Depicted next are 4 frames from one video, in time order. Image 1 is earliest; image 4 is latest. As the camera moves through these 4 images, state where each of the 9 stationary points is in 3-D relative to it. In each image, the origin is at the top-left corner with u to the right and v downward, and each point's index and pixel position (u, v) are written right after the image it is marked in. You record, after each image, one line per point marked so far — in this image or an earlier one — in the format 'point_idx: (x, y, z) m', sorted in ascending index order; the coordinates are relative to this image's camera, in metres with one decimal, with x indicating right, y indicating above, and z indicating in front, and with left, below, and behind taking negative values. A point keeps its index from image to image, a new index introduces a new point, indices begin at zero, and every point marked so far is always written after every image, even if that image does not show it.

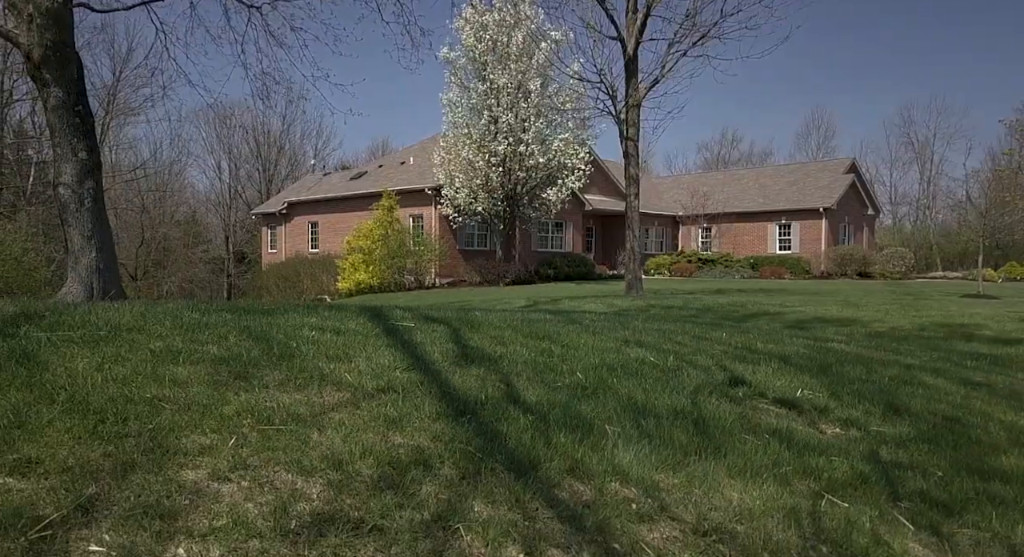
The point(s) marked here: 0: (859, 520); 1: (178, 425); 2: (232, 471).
0: (+1.6, -1.1, +3.1) m
1: (-1.2, -0.5, +2.5) m
2: (-0.9, -0.6, +2.3) m
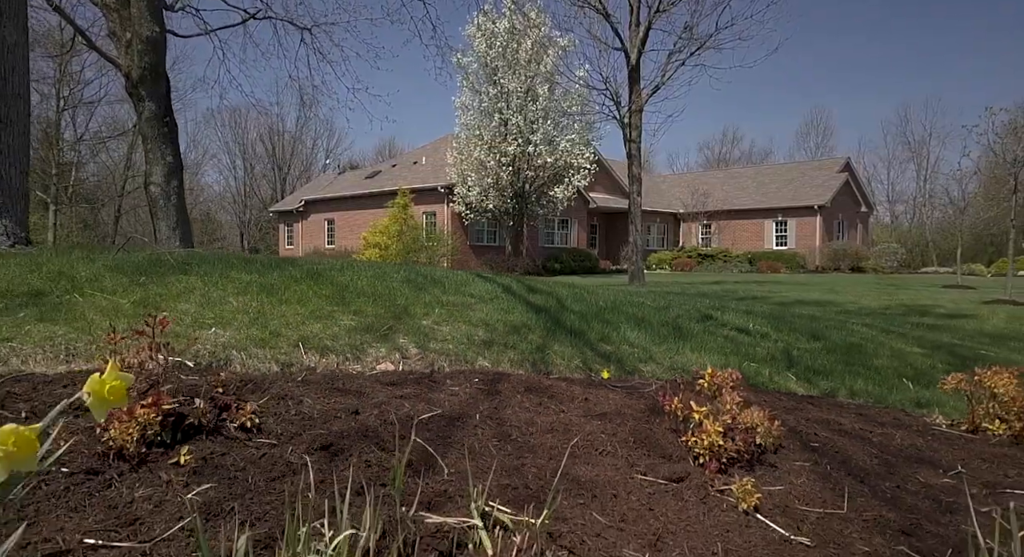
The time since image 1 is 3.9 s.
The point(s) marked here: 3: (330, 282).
0: (+2.0, -0.8, +5.5) m
1: (-0.7, -0.2, +4.9) m
2: (-0.5, -0.3, +4.7) m
3: (-1.3, 0.0, +4.9) m
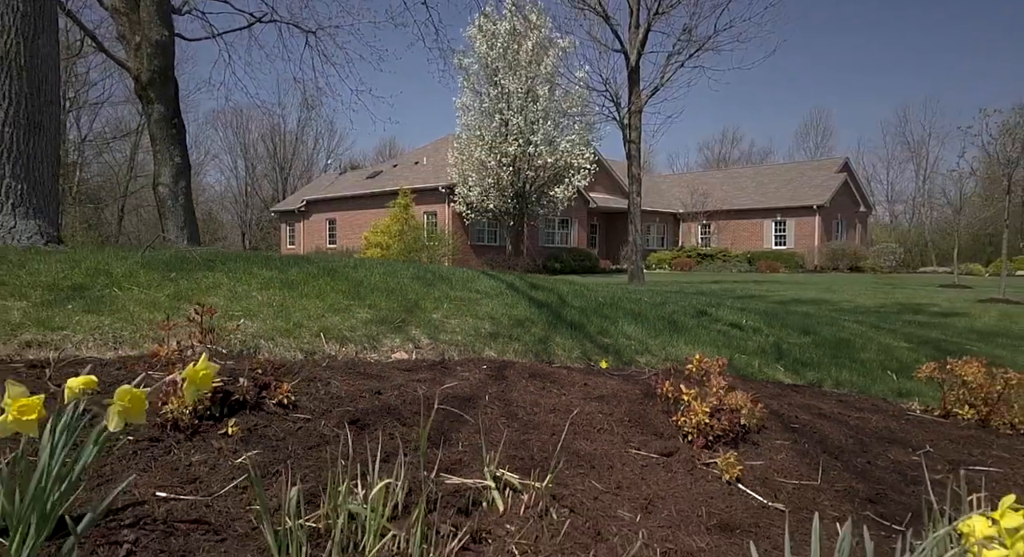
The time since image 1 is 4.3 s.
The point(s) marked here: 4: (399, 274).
0: (+2.1, -0.7, +5.8) m
1: (-0.7, -0.1, +5.2) m
2: (-0.5, -0.3, +5.0) m
3: (-1.3, 0.0, +5.2) m
4: (-1.0, 0.0, +5.8) m
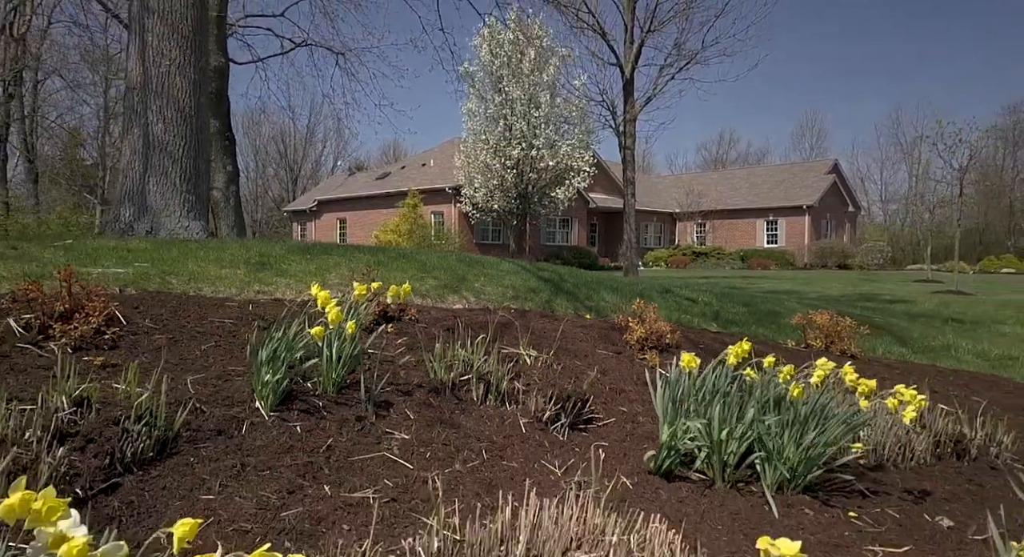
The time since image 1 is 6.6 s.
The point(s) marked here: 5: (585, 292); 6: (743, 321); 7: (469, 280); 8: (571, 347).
0: (+2.2, -0.5, +8.3) m
1: (-0.5, +0.1, +7.7) m
2: (-0.3, -0.1, +7.5) m
3: (-1.1, +0.2, +7.7) m
4: (-0.8, +0.2, +8.3) m
5: (+0.9, -0.2, +8.3) m
6: (+3.0, -0.6, +8.8) m
7: (-0.5, 0.0, +7.5) m
8: (+0.5, -0.6, +5.5) m
